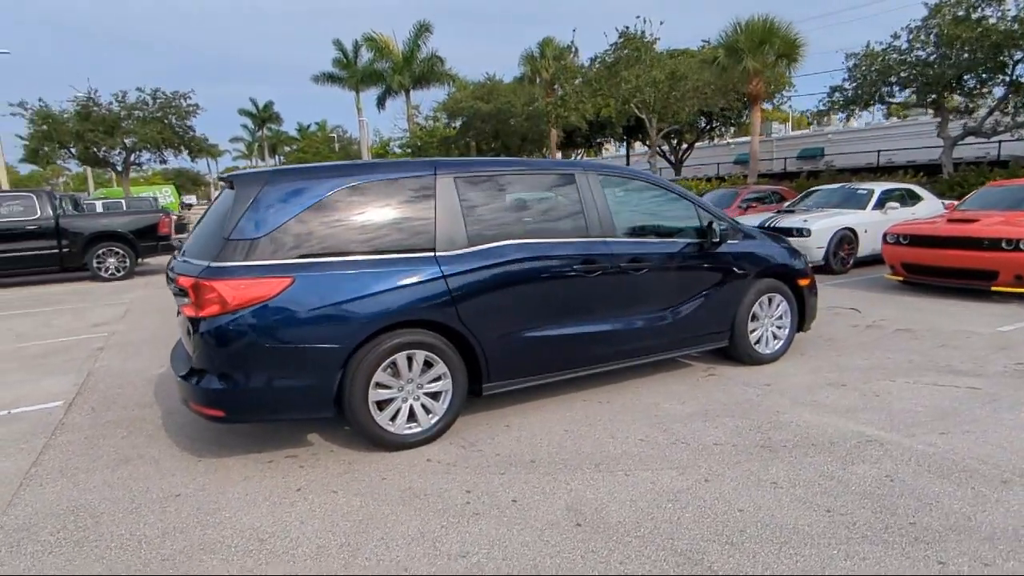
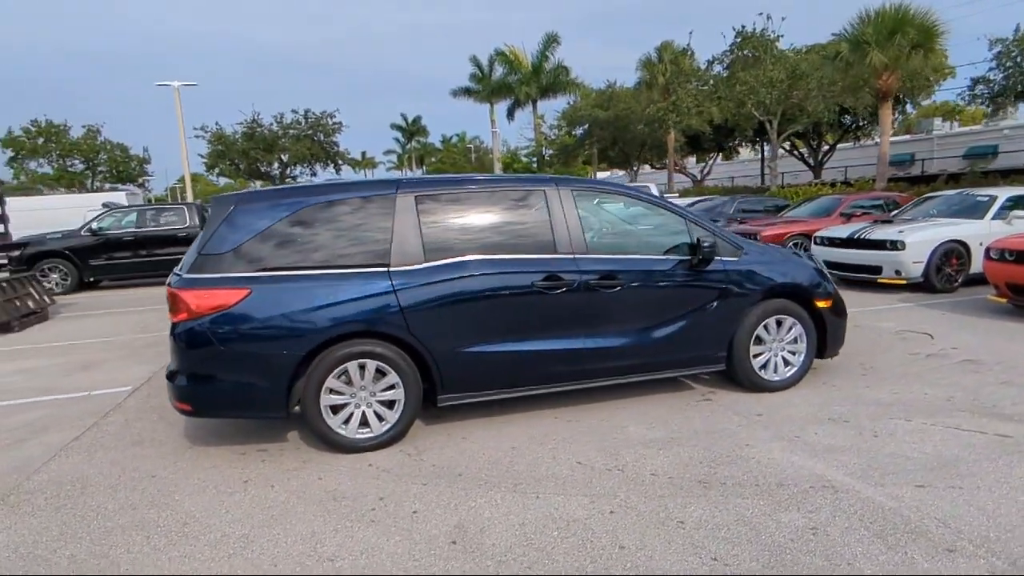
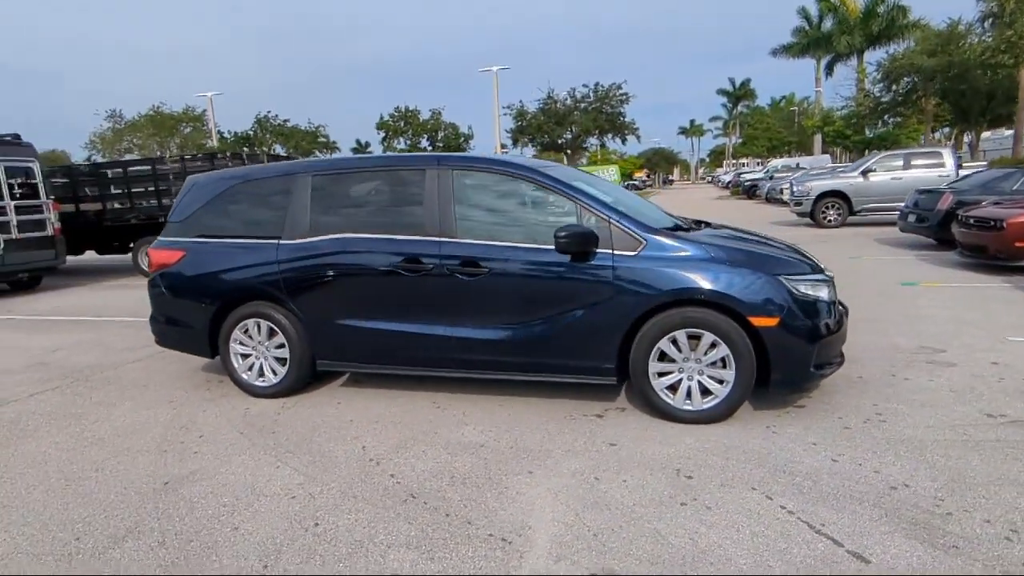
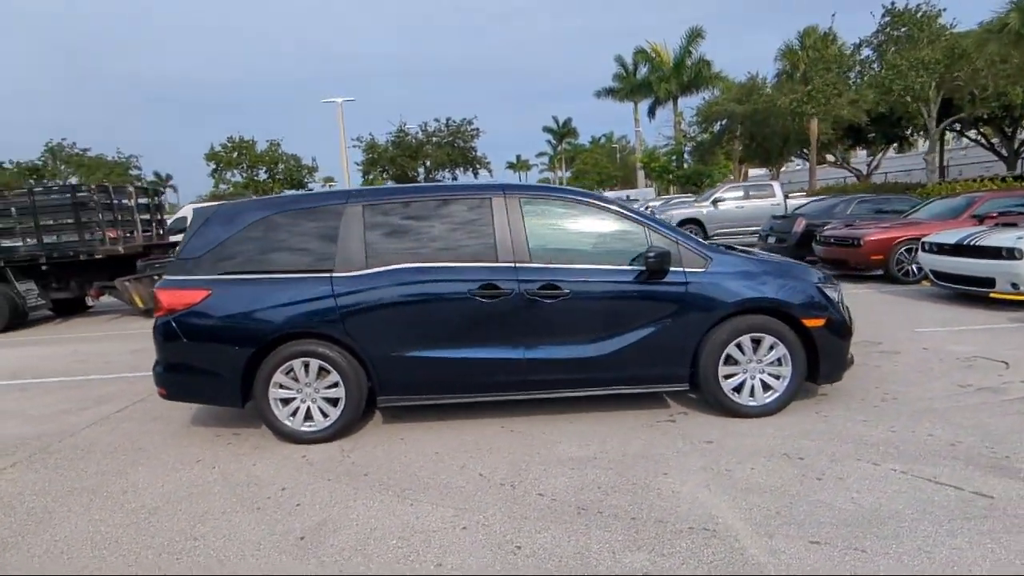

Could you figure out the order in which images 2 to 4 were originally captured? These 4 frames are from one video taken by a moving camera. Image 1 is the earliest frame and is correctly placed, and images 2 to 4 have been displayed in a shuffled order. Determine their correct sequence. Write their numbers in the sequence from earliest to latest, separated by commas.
2, 4, 3
